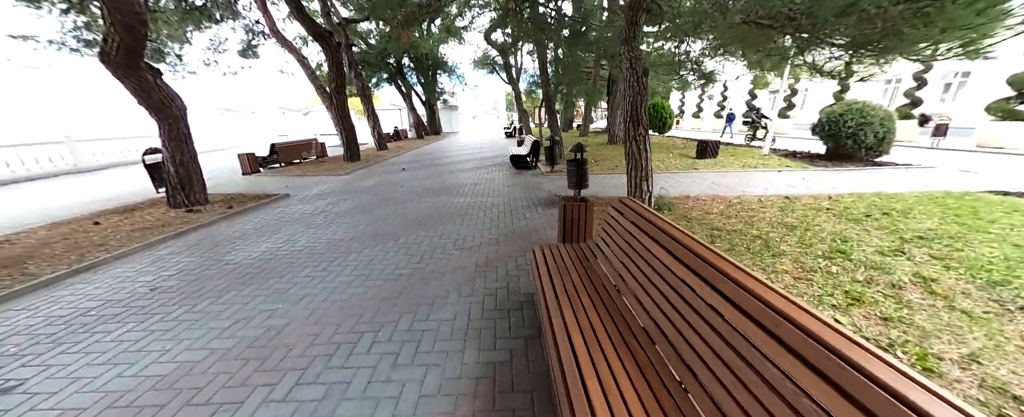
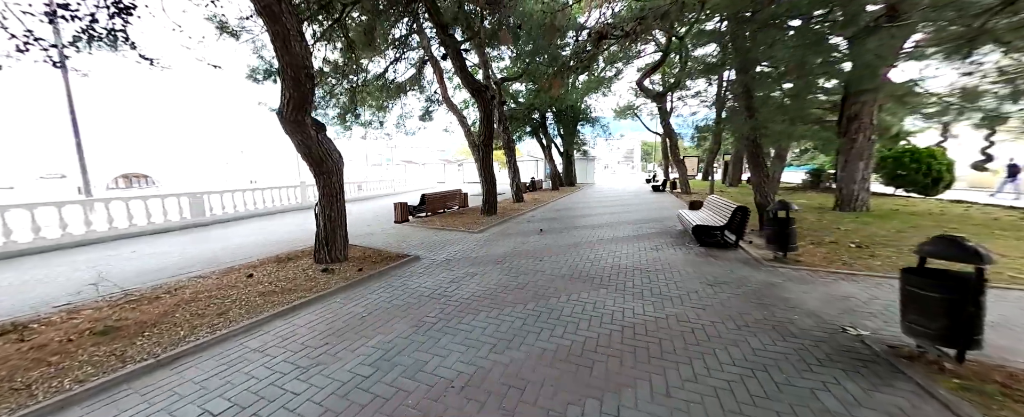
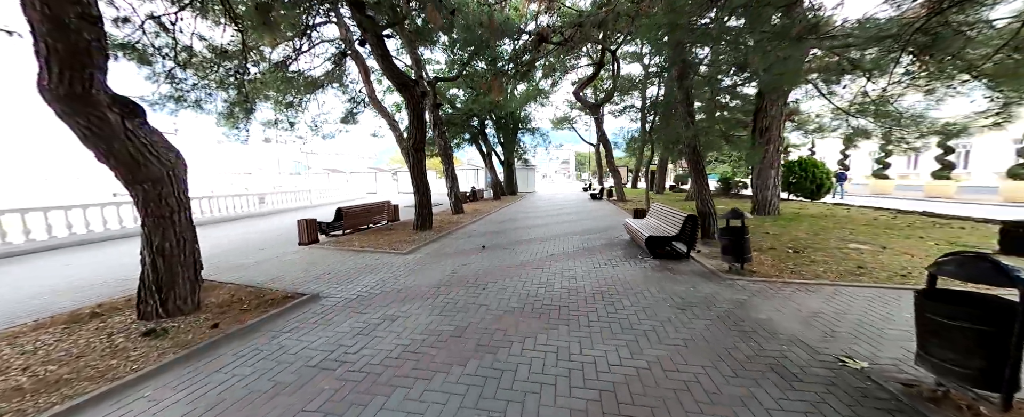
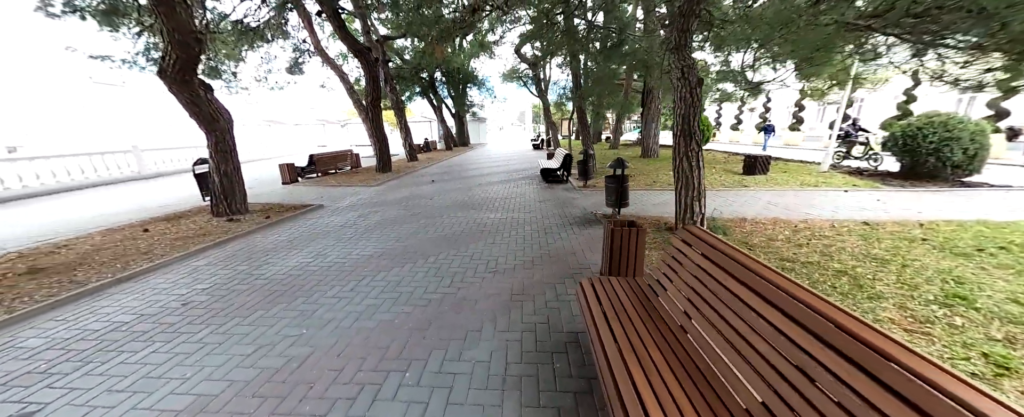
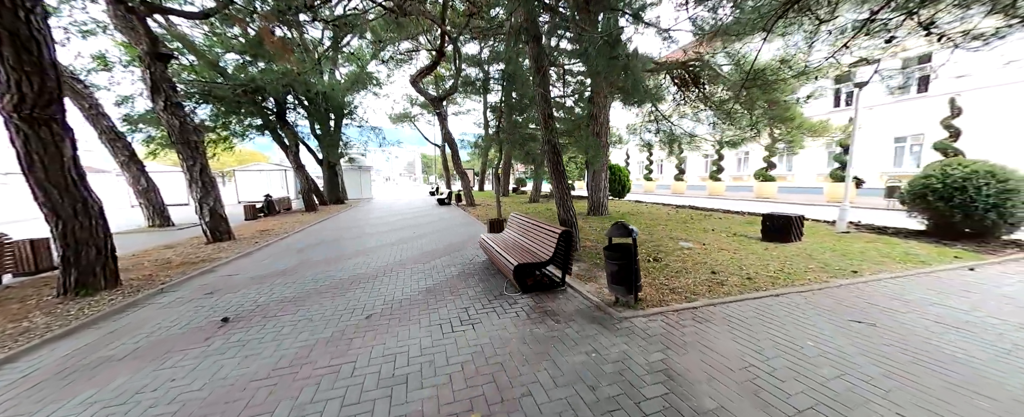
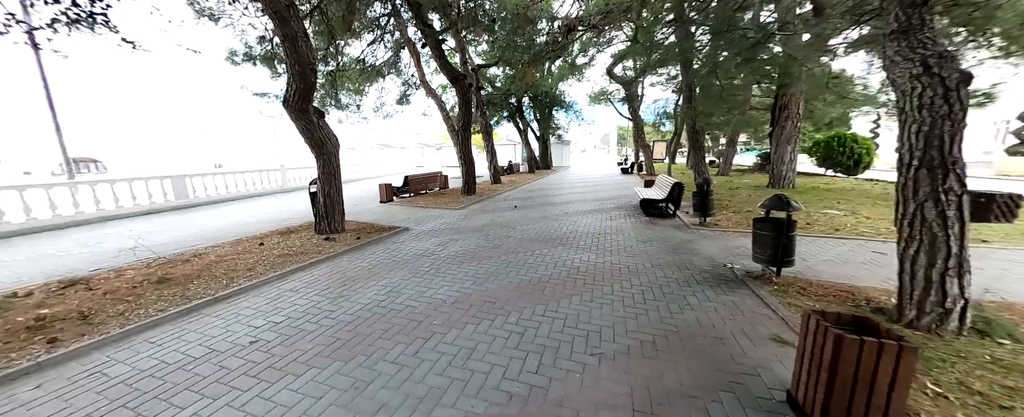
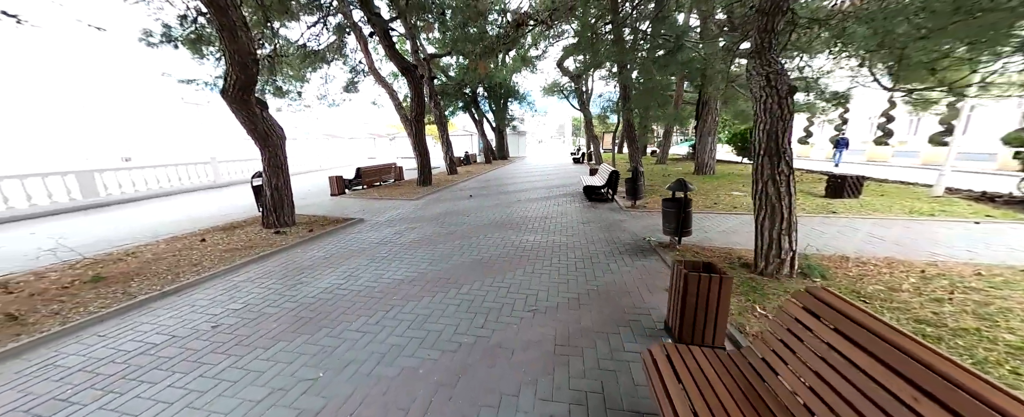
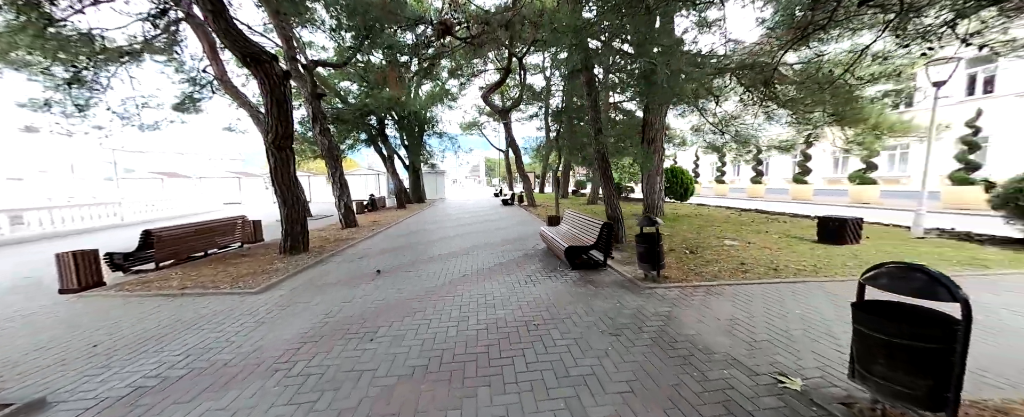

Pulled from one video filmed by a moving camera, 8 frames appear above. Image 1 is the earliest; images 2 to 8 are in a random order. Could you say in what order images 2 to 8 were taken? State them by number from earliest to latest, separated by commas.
4, 7, 6, 2, 3, 8, 5
